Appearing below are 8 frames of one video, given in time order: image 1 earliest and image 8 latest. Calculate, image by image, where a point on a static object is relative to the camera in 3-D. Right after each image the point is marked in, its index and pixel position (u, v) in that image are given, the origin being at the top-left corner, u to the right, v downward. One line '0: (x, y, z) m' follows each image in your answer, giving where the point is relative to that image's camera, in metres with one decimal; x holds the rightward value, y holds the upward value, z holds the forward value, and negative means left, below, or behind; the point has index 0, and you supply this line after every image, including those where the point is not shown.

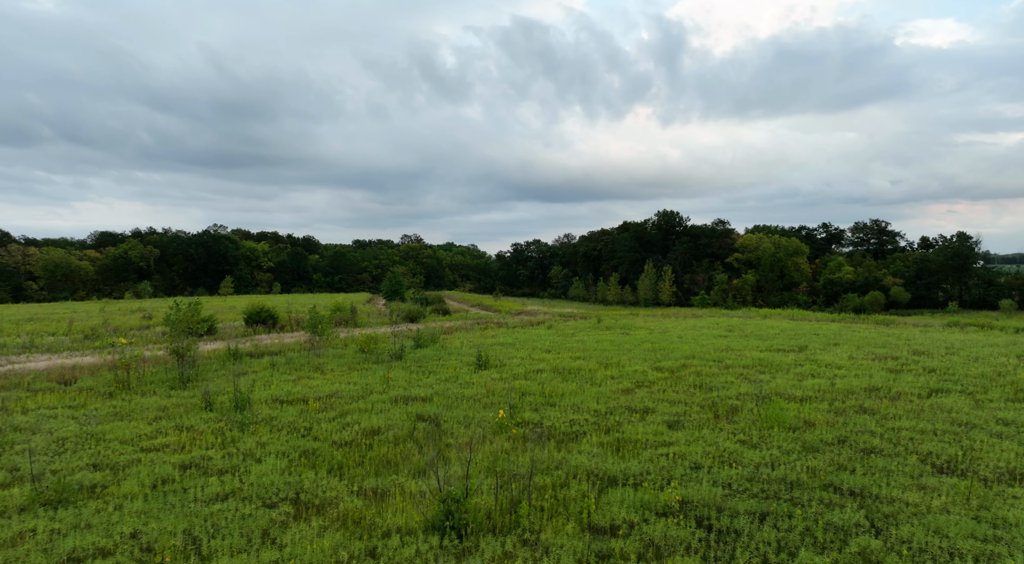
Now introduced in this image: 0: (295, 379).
0: (-4.9, -2.2, +15.3) m
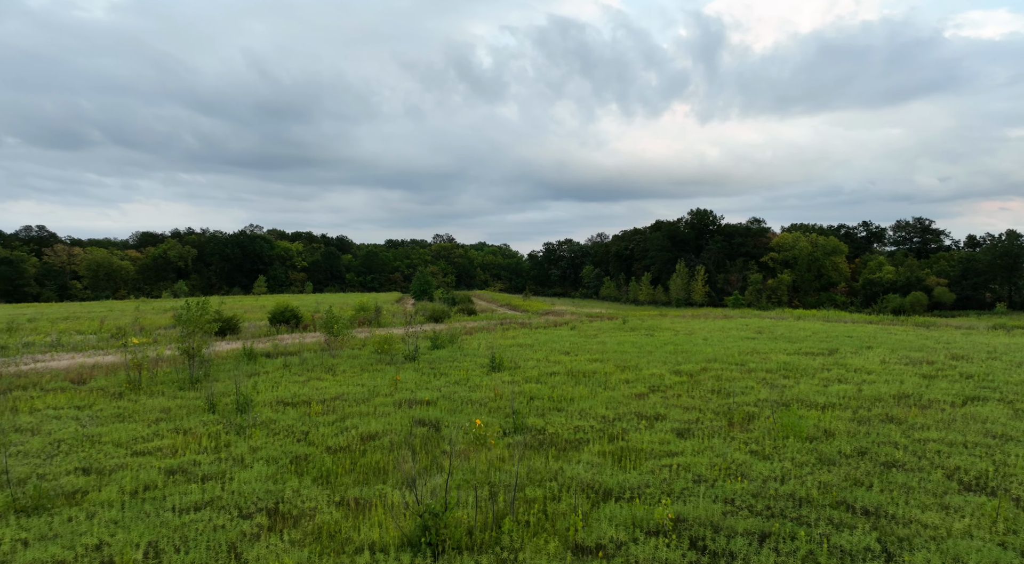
0: (-4.7, -2.2, +15.2) m
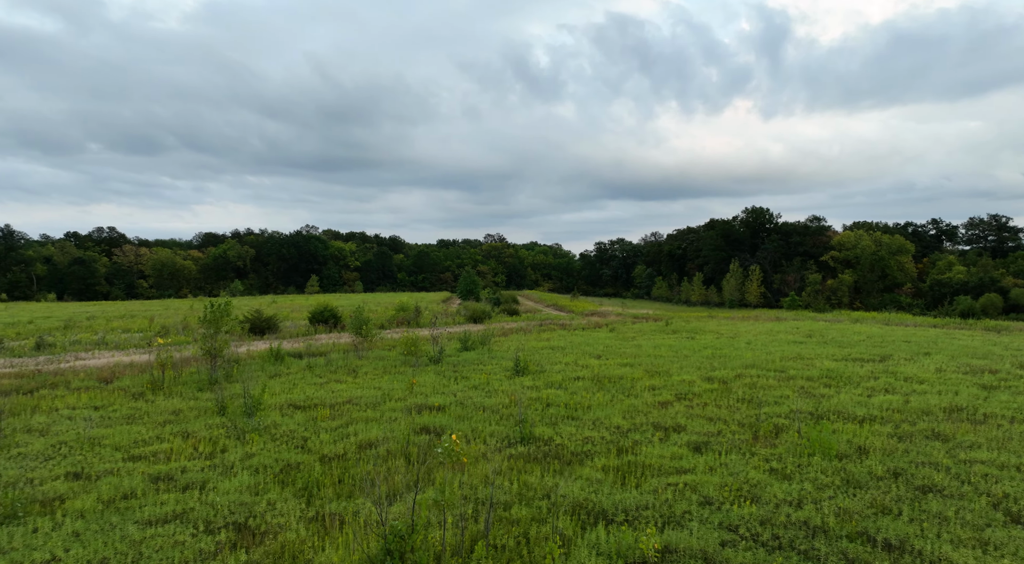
0: (-4.2, -2.2, +15.0) m
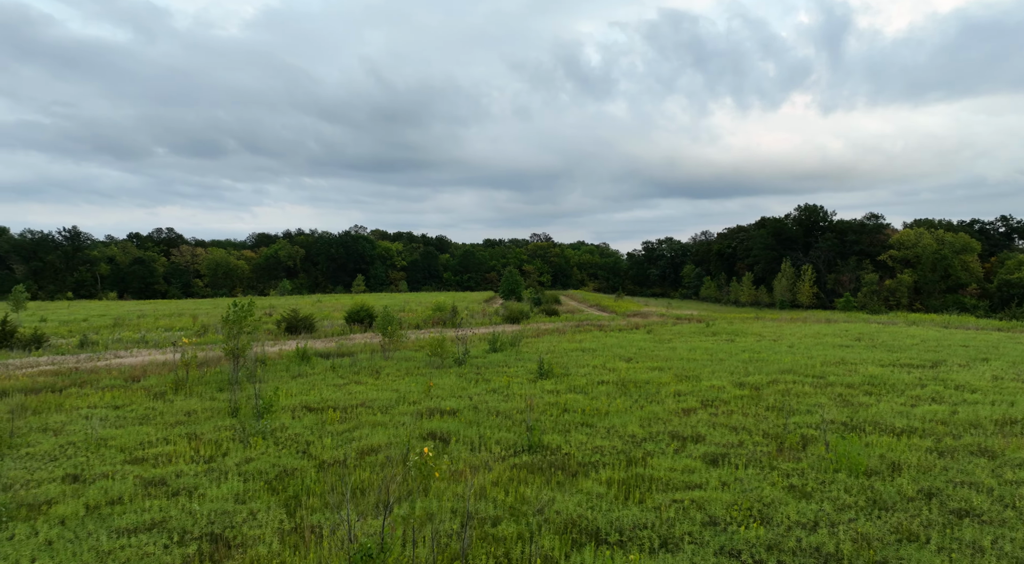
0: (-3.7, -2.2, +14.9) m
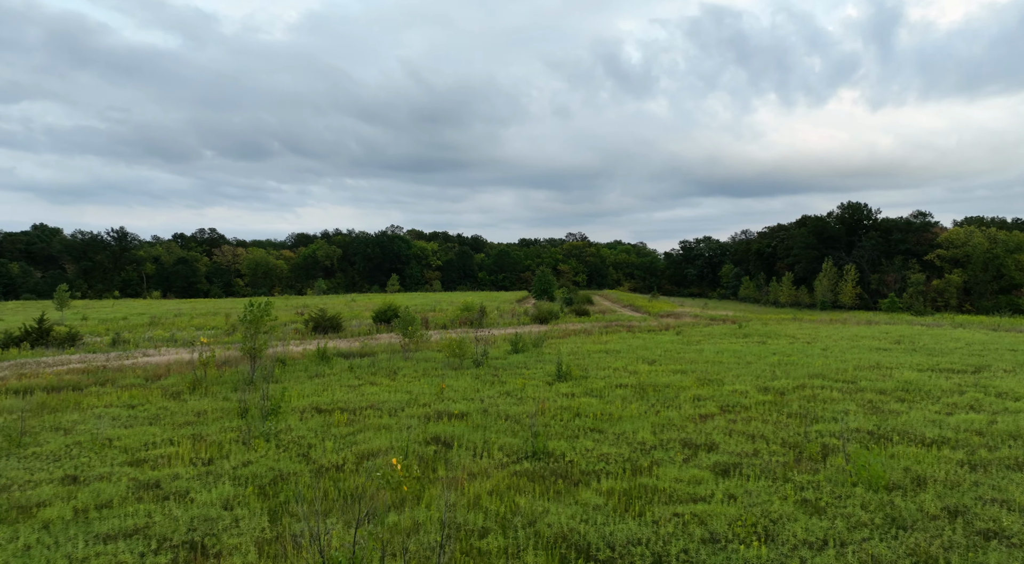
0: (-3.4, -2.2, +14.8) m
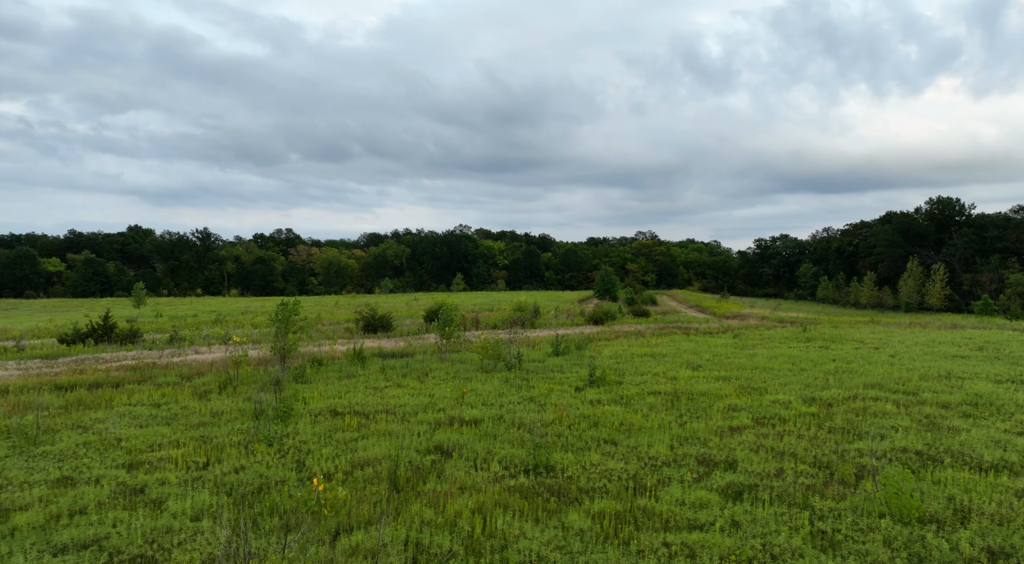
0: (-2.8, -2.3, +14.6) m
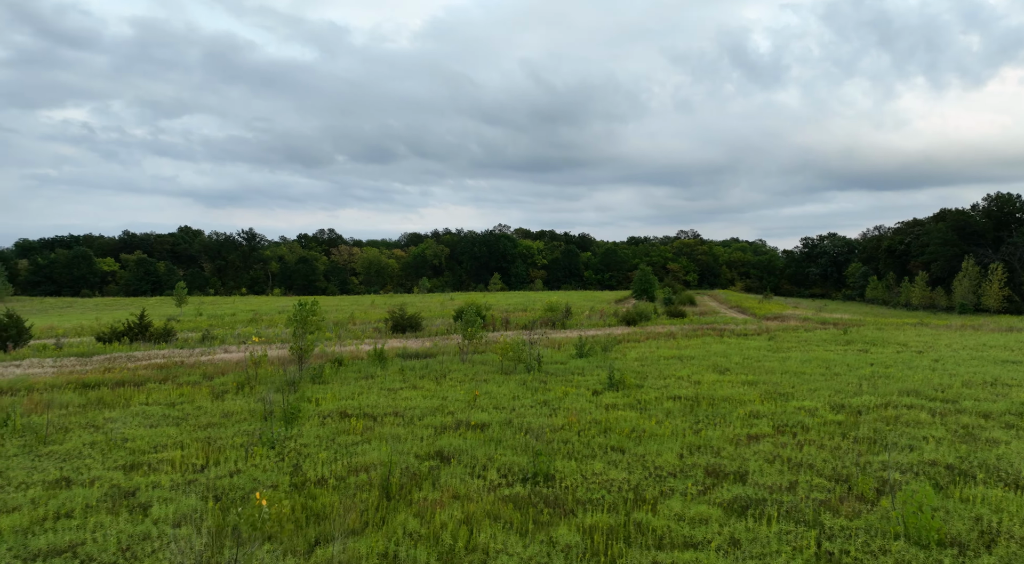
0: (-2.4, -2.3, +14.5) m
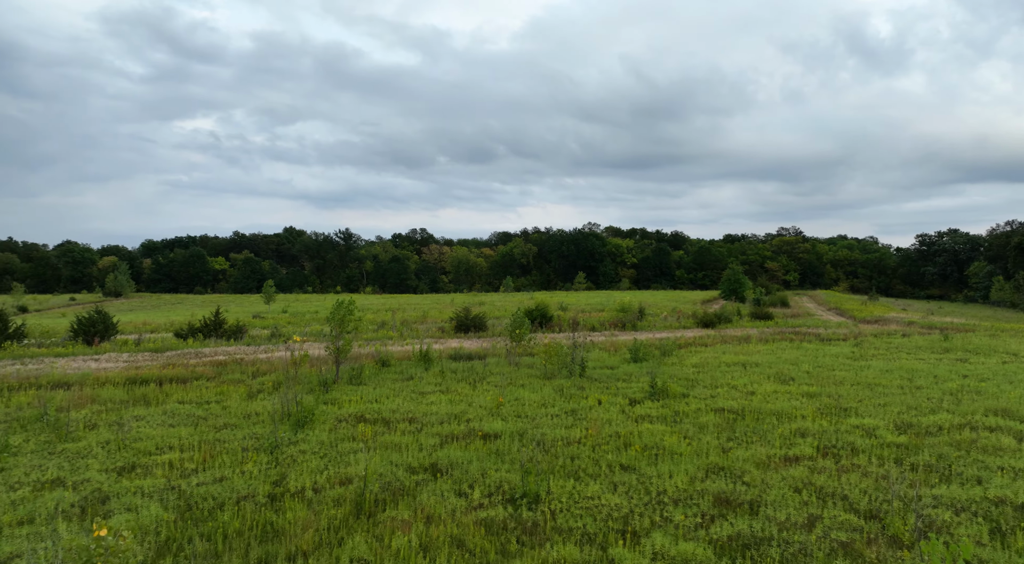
0: (-1.7, -2.3, +14.1) m
